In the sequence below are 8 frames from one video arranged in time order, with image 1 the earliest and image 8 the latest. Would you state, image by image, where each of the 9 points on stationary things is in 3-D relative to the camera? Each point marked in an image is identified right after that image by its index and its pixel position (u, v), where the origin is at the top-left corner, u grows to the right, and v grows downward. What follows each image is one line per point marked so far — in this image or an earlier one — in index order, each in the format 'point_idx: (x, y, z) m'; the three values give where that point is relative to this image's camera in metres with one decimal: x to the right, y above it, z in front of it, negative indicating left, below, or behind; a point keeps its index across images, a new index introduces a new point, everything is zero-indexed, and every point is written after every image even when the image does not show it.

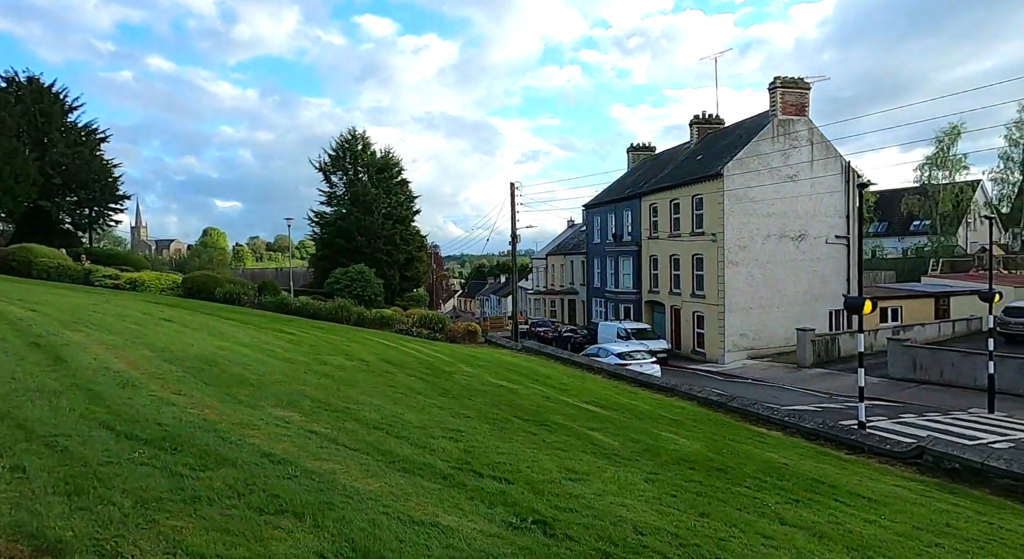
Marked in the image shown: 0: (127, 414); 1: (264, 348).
0: (-3.4, -1.3, +6.8) m
1: (-5.3, -1.5, +14.5) m
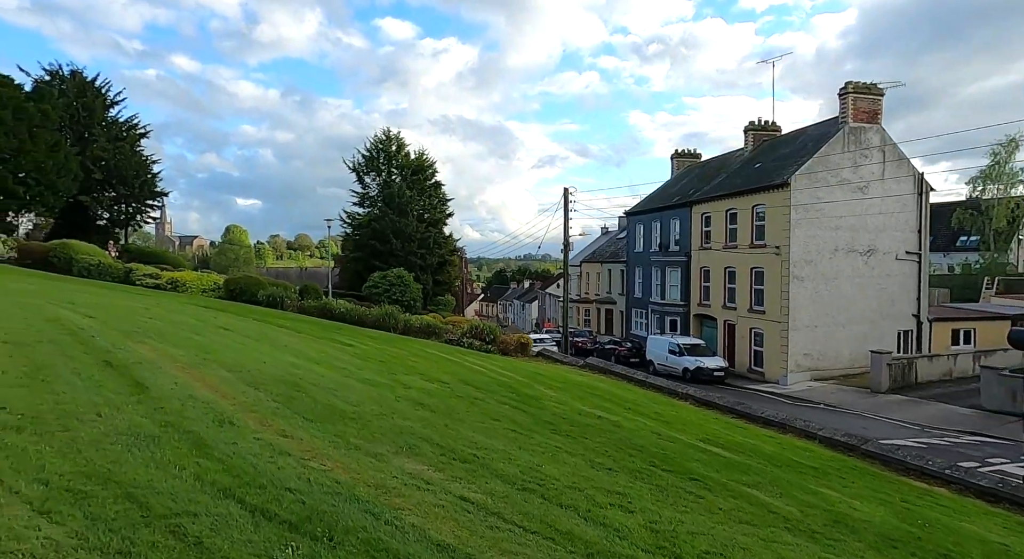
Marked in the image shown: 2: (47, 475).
0: (-2.0, -1.5, +5.8) m
1: (-3.7, -1.7, +13.5) m
2: (-3.3, -1.5, +5.6) m
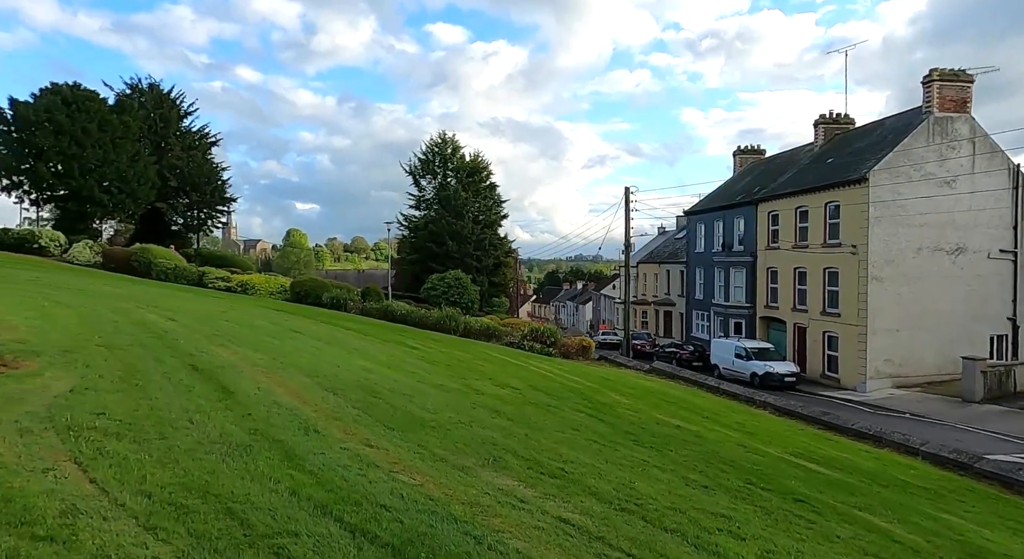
0: (-1.3, -1.5, +5.6) m
1: (-2.4, -1.7, +13.4) m
2: (-2.6, -1.6, +5.5) m
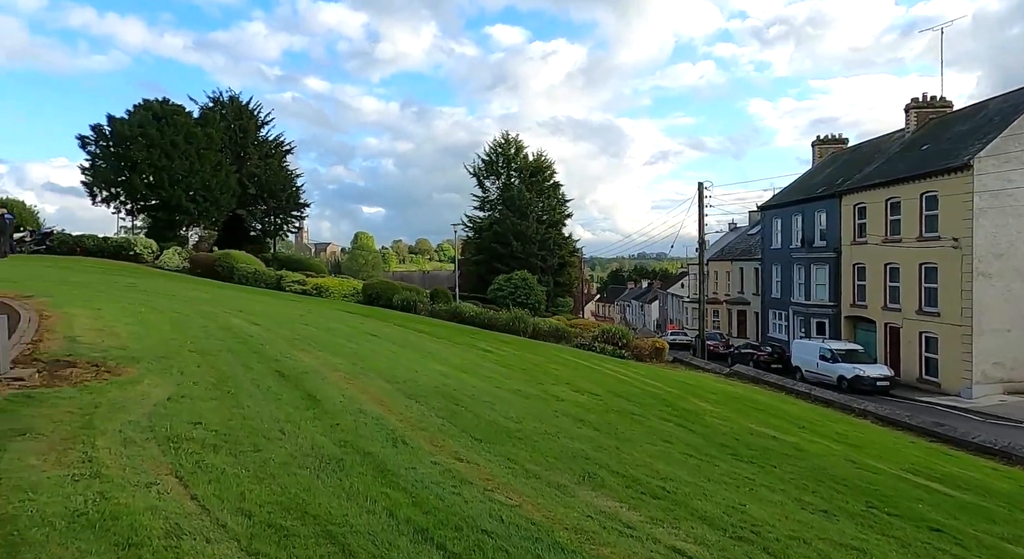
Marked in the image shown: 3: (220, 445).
0: (-0.6, -1.6, +5.2) m
1: (-0.9, -1.8, +13.2) m
2: (-1.9, -1.6, +5.2) m
3: (-3.0, -1.7, +7.6) m
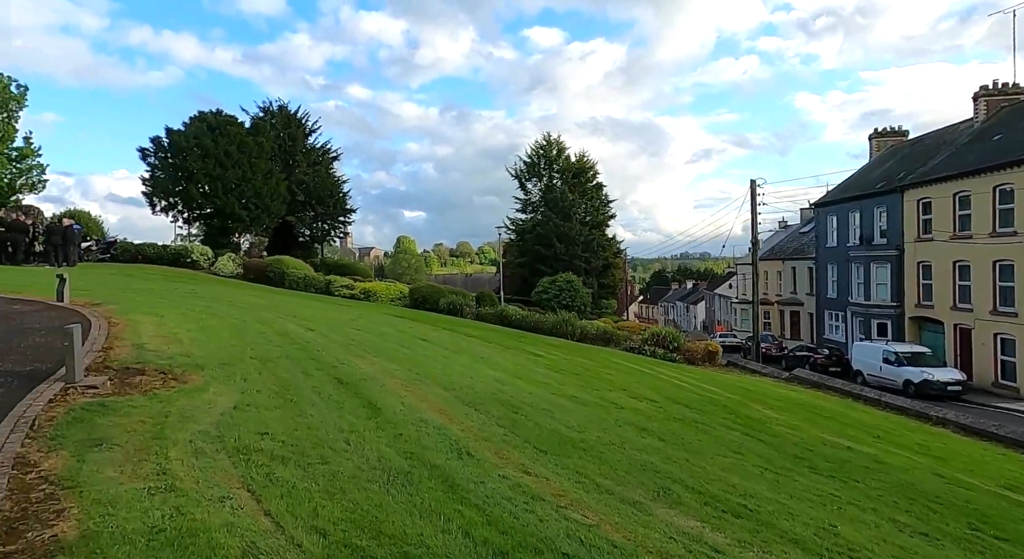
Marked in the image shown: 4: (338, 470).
0: (-0.1, -1.6, +5.0) m
1: (+0.1, -1.9, +12.9) m
2: (-1.3, -1.7, +5.1) m
3: (-2.3, -1.8, +7.5) m
4: (-1.7, -1.9, +7.3) m
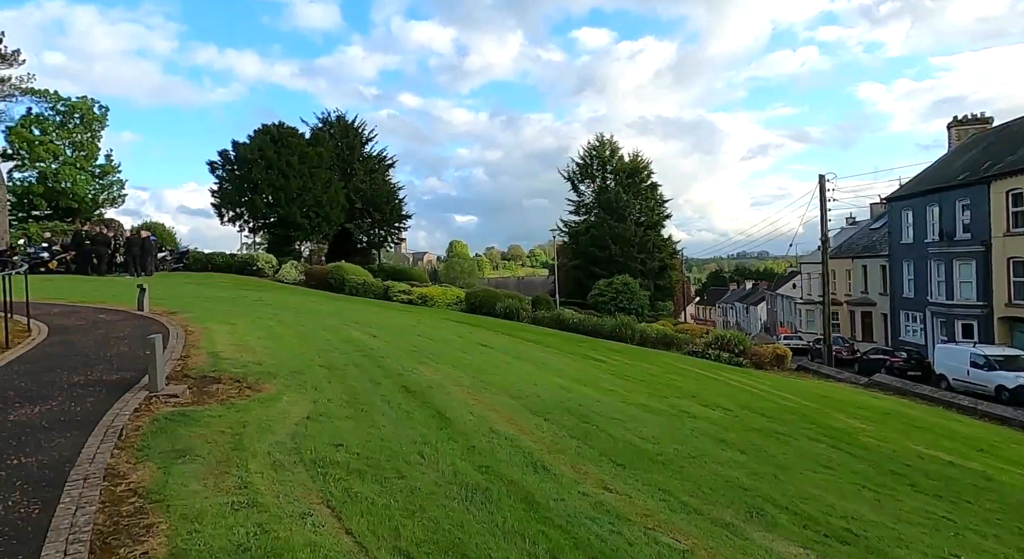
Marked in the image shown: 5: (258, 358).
0: (+0.5, -1.7, +4.8) m
1: (+1.3, -2.0, +12.6) m
2: (-0.7, -1.8, +4.9) m
3: (-1.5, -1.9, +7.4) m
4: (-1.0, -2.0, +7.2) m
5: (-4.3, -1.3, +12.3) m
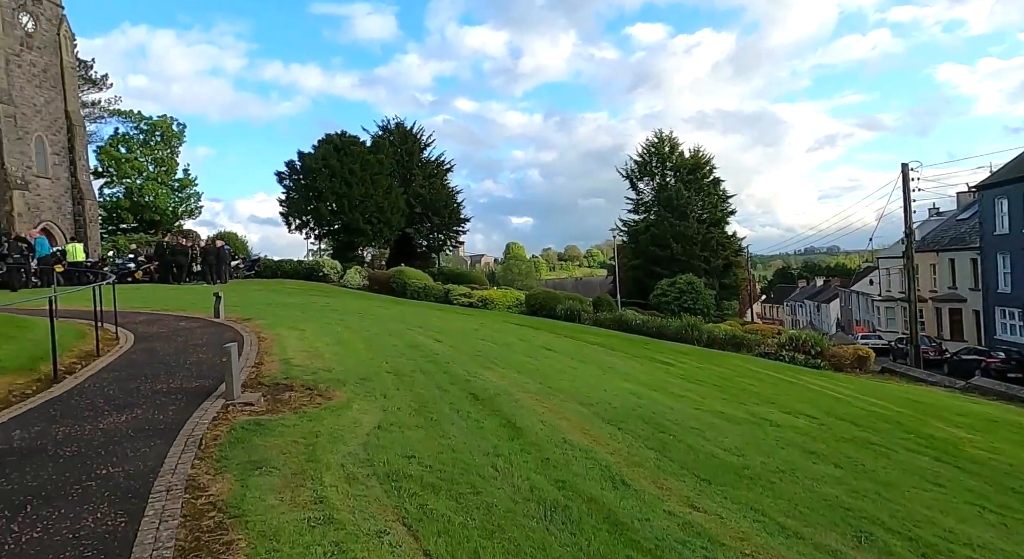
0: (+1.1, -1.8, +4.4) m
1: (+2.5, -2.1, +12.2) m
2: (-0.2, -1.9, +4.7) m
3: (-0.7, -2.0, +7.2) m
4: (-0.2, -2.1, +6.9) m
5: (-3.1, -1.5, +12.3) m
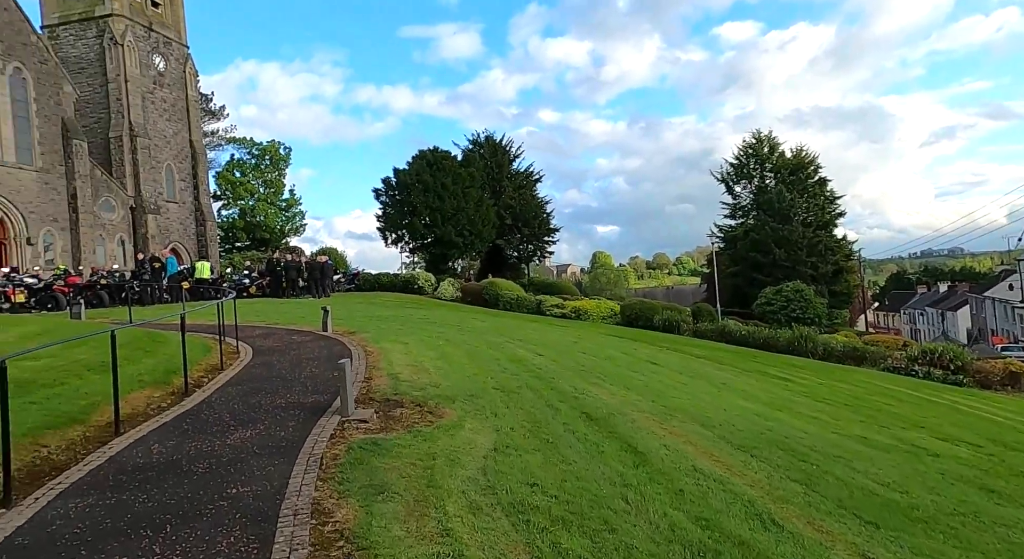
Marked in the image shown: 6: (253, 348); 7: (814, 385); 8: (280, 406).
0: (+1.9, -1.9, +3.7) m
1: (+4.4, -2.3, +11.2) m
2: (+0.8, -2.0, +4.1) m
3: (+0.6, -2.2, +6.8) m
4: (+1.1, -2.3, +6.4) m
5: (-1.1, -1.9, +12.1) m
6: (-5.5, -1.6, +15.7) m
7: (+7.7, -2.7, +17.7) m
8: (-3.3, -2.0, +10.7) m
